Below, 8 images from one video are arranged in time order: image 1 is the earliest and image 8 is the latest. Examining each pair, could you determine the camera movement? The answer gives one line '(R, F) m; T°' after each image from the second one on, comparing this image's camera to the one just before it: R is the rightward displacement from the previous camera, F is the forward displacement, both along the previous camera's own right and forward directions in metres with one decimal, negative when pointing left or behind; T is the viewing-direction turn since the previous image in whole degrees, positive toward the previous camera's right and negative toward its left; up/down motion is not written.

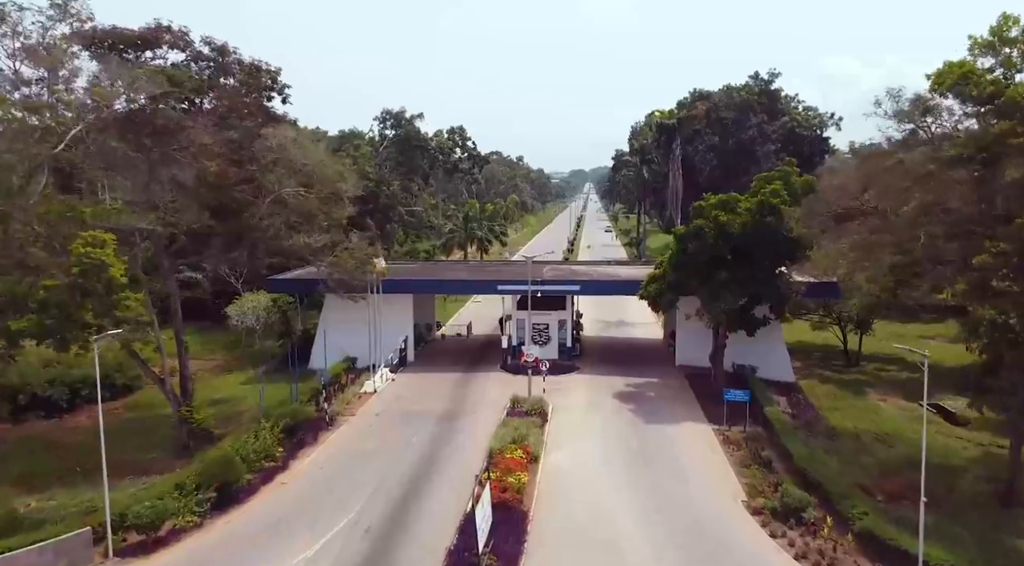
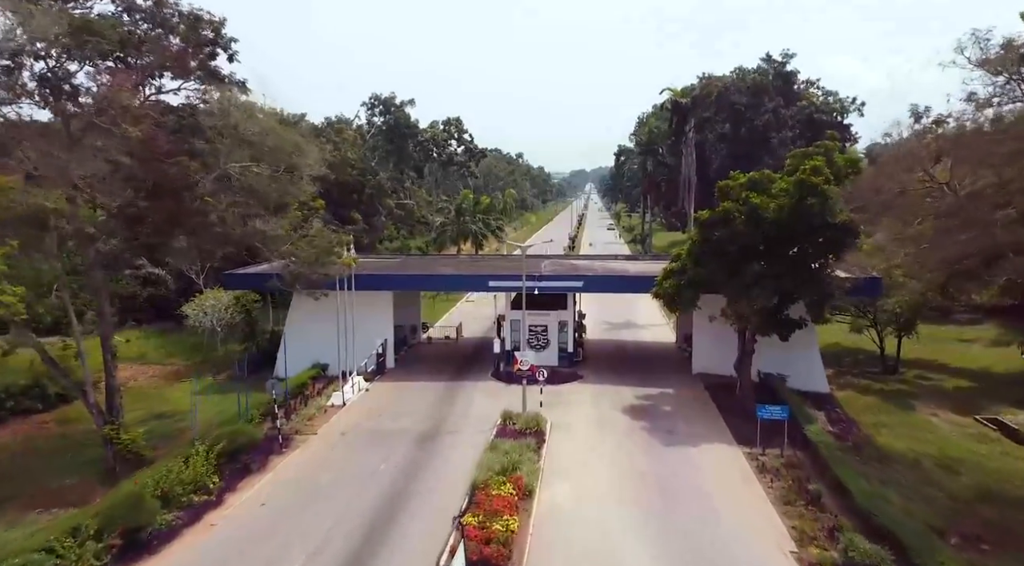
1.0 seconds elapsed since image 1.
(+0.3, +3.6) m; 0°
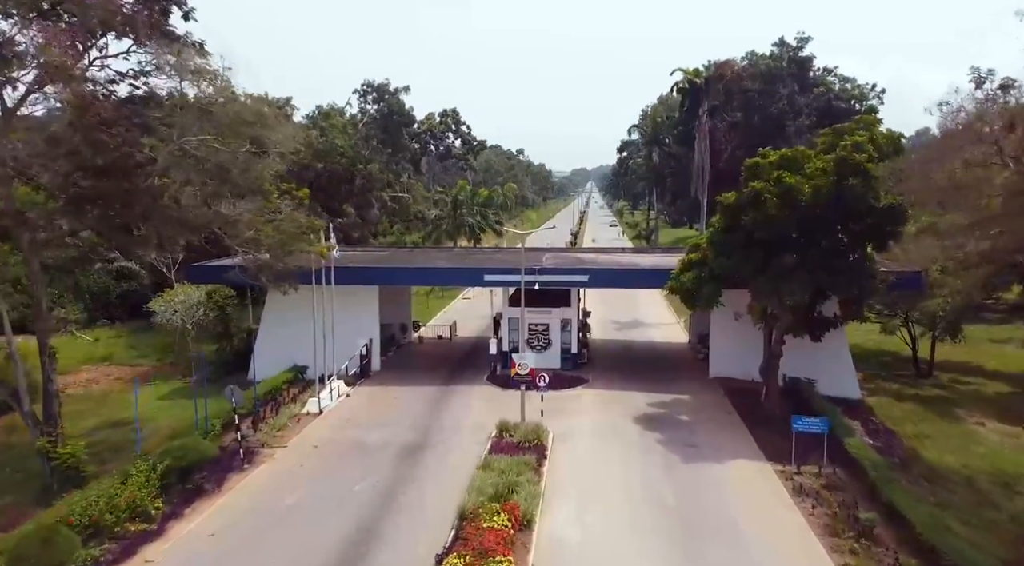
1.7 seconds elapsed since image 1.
(+0.1, +2.3) m; 0°
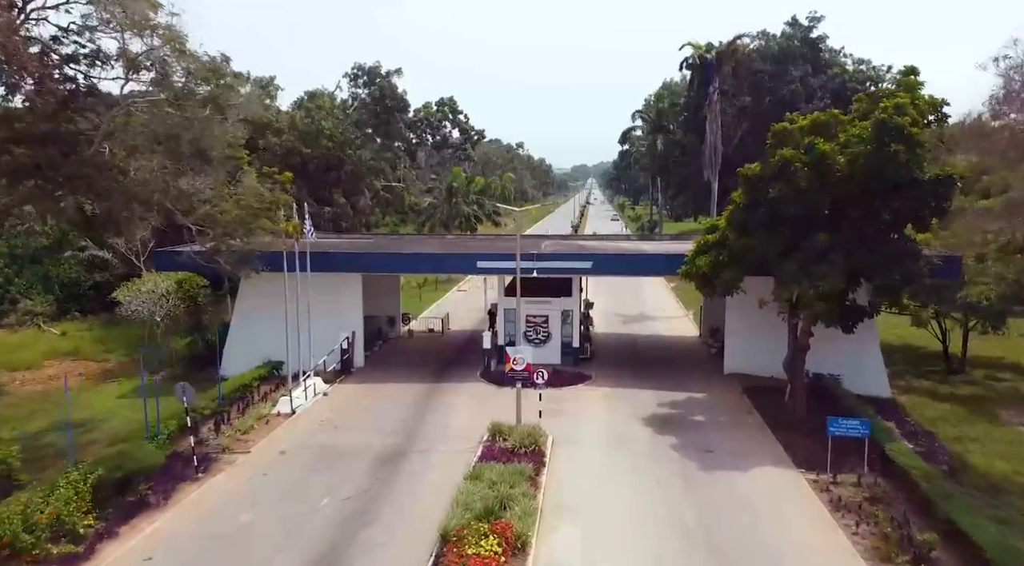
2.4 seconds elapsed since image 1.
(+0.1, +2.0) m; 0°
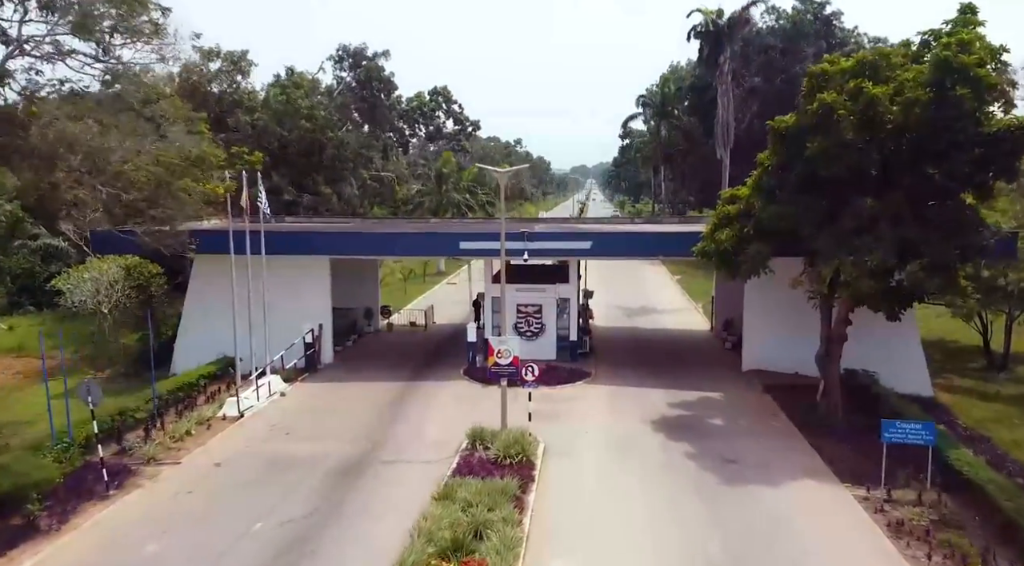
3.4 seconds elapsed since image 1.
(+0.3, +2.5) m; 0°
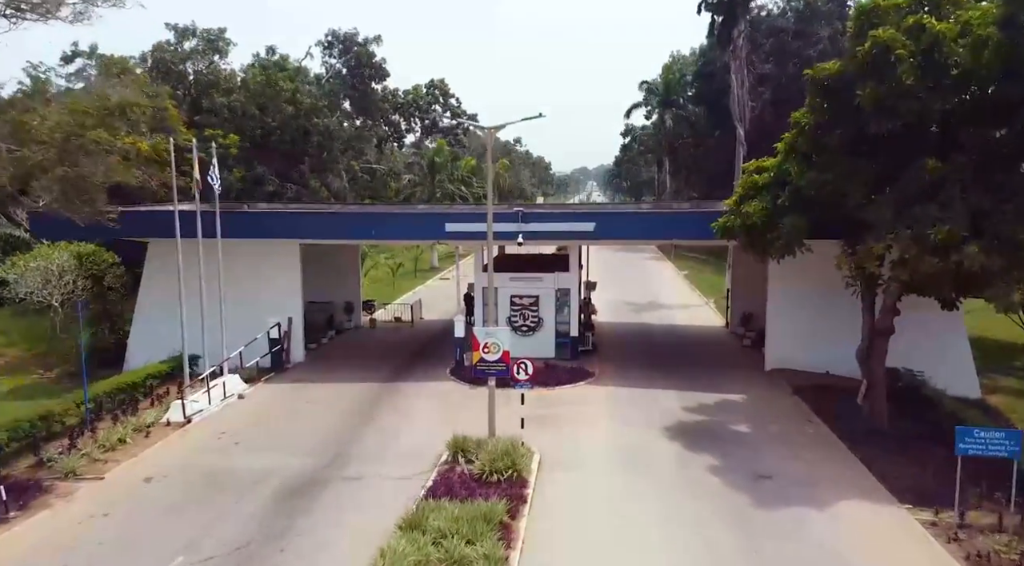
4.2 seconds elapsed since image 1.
(+0.2, +2.0) m; 0°
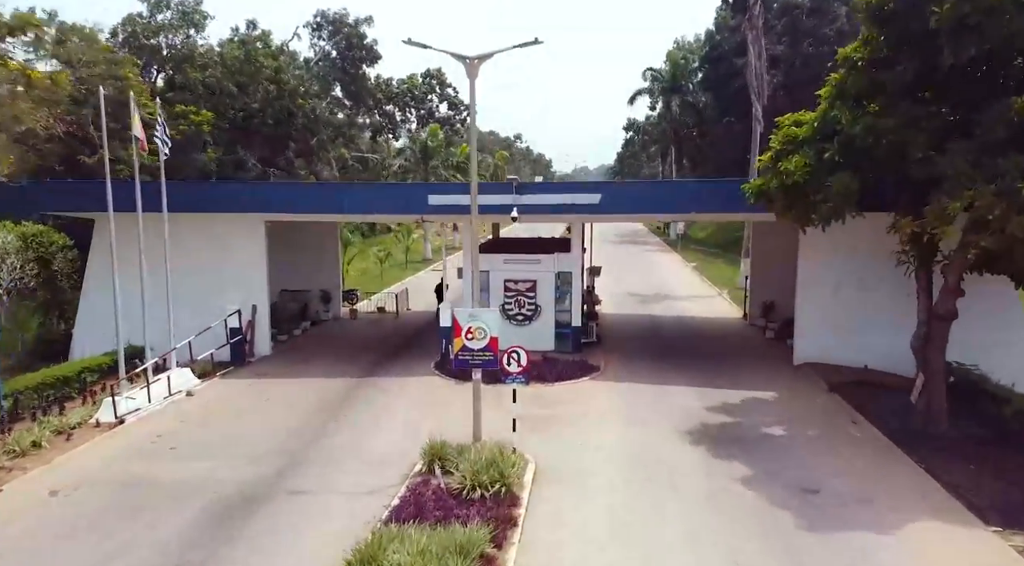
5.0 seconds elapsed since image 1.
(+0.1, +1.9) m; 0°
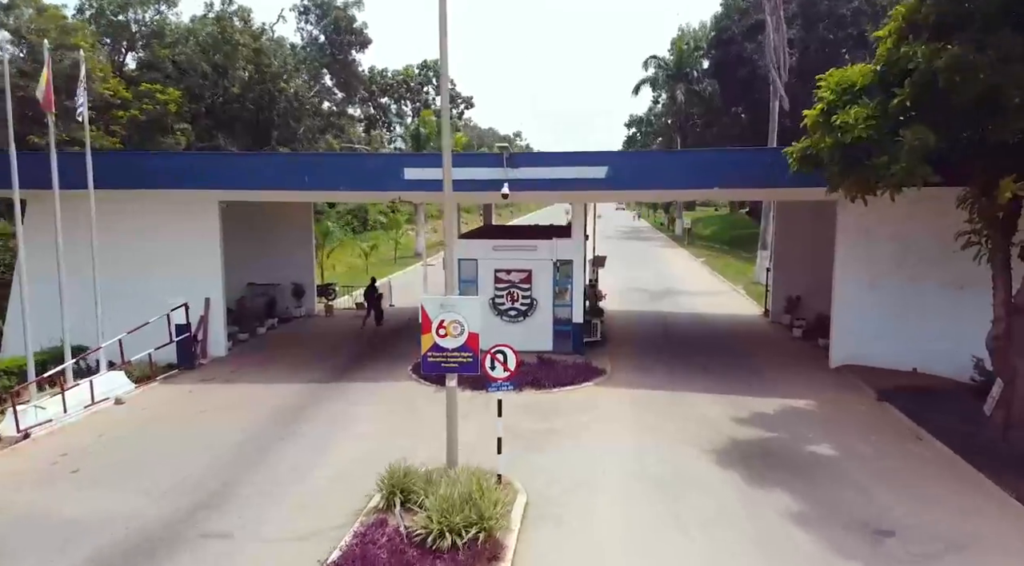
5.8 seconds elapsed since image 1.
(+0.2, +1.9) m; 0°
